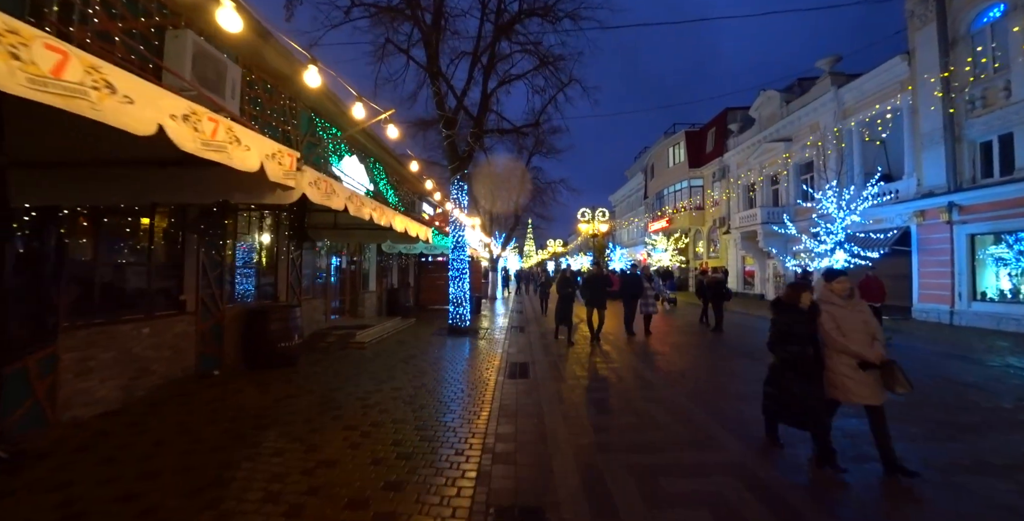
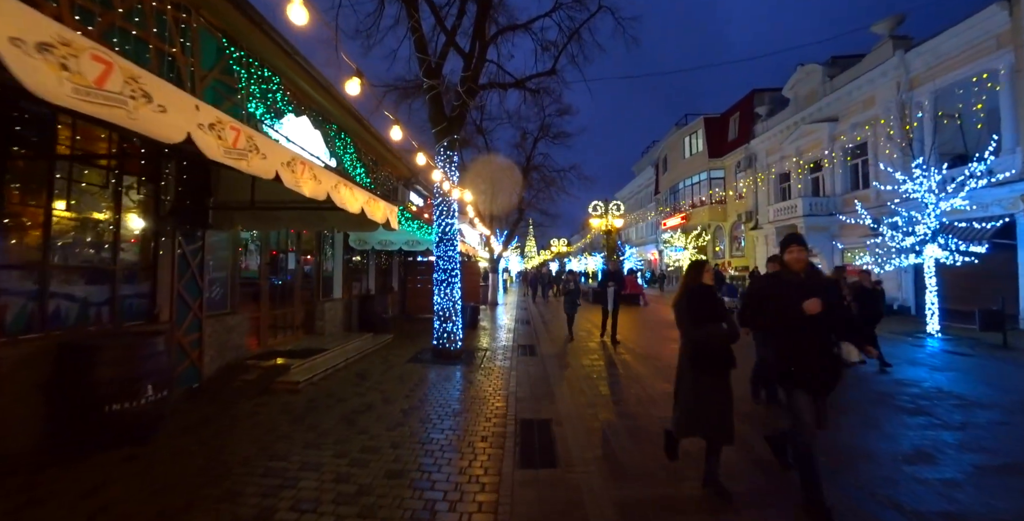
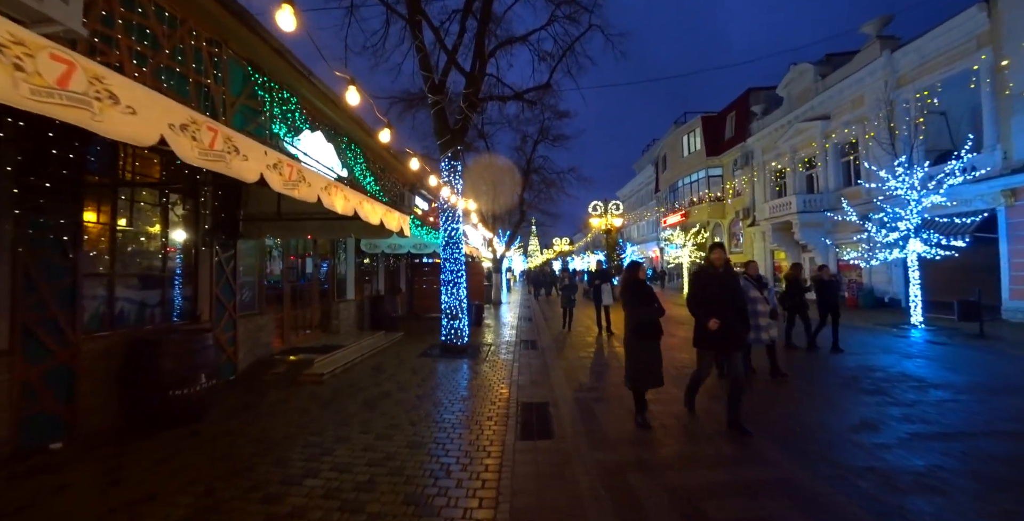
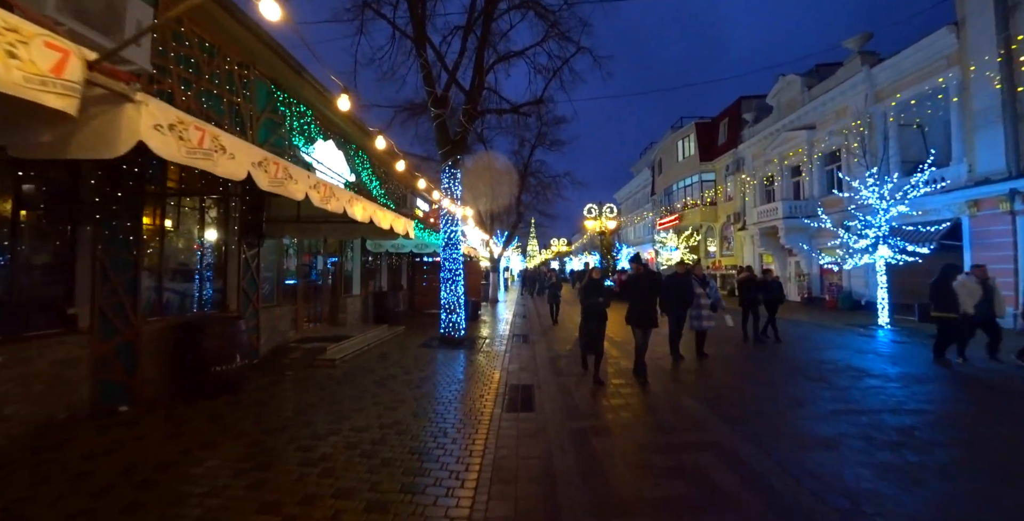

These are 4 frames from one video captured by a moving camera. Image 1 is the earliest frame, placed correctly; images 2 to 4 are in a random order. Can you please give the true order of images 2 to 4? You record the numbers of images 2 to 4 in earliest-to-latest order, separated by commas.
4, 3, 2
